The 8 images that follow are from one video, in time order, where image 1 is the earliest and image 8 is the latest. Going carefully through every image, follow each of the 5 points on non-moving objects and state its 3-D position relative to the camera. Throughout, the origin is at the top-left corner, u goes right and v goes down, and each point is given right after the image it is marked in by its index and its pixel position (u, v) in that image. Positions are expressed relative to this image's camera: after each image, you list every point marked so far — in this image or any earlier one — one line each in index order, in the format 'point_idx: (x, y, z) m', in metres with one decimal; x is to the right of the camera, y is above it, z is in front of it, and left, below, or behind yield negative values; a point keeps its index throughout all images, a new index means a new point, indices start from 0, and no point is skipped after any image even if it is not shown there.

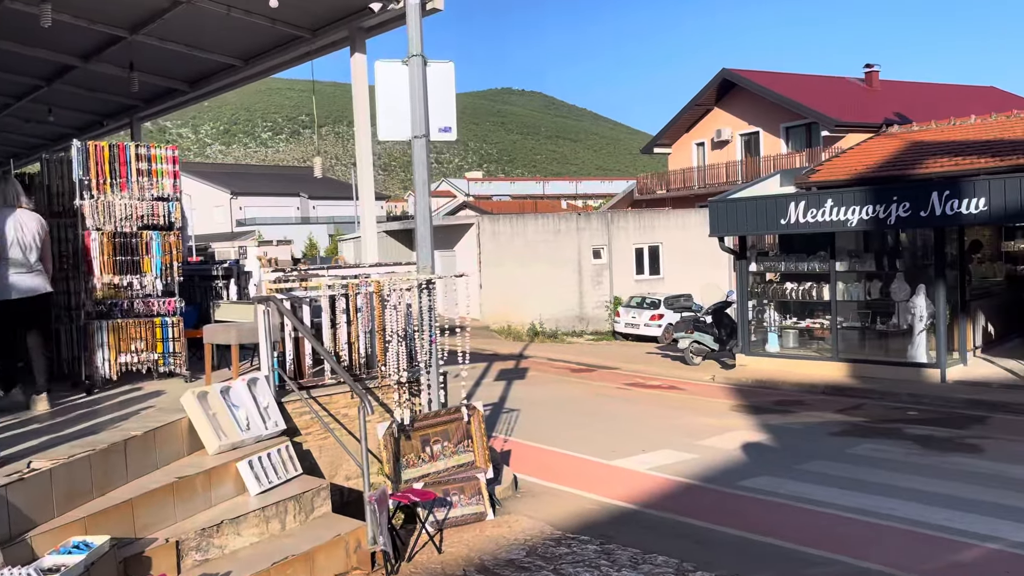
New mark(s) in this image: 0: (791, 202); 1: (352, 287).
0: (+4.7, +1.5, +13.7) m
1: (-1.5, 0.0, +7.6) m
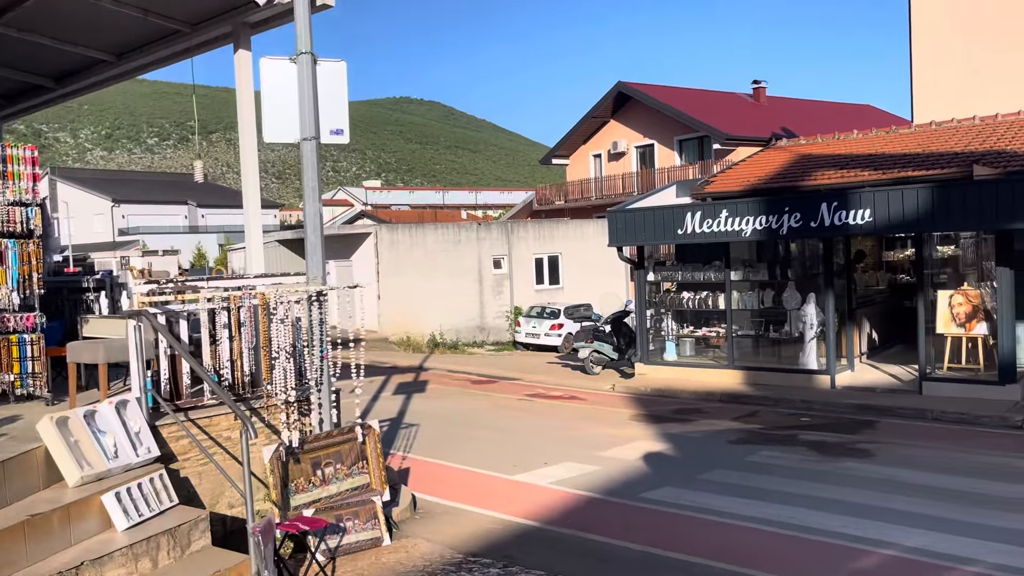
0: (+3.0, +1.3, +13.8) m
1: (-2.4, -0.1, +7.1) m
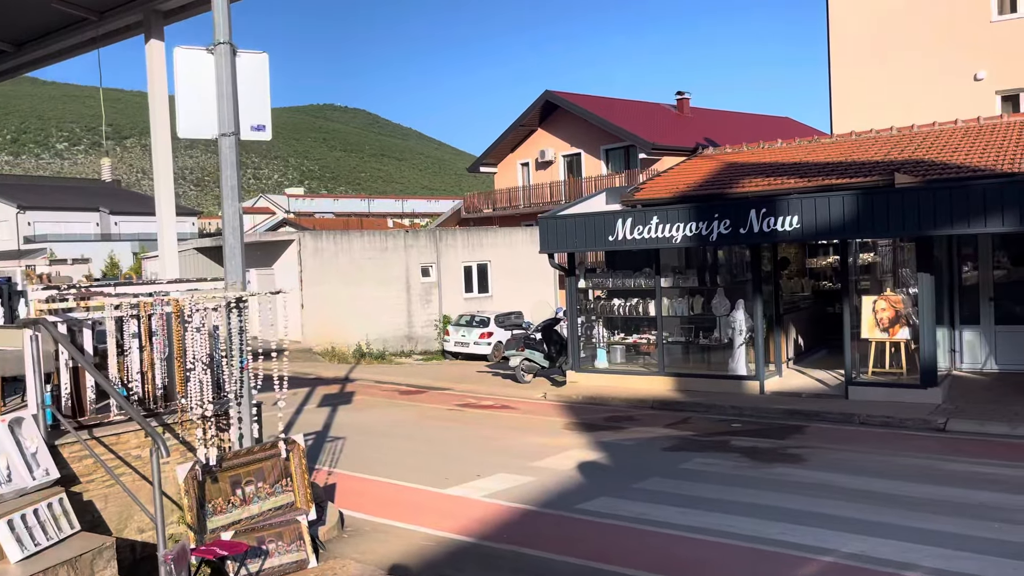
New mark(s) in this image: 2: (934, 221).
0: (+1.8, +1.2, +13.8) m
1: (-3.0, -0.1, +6.5) m
2: (+5.6, +0.9, +10.7) m
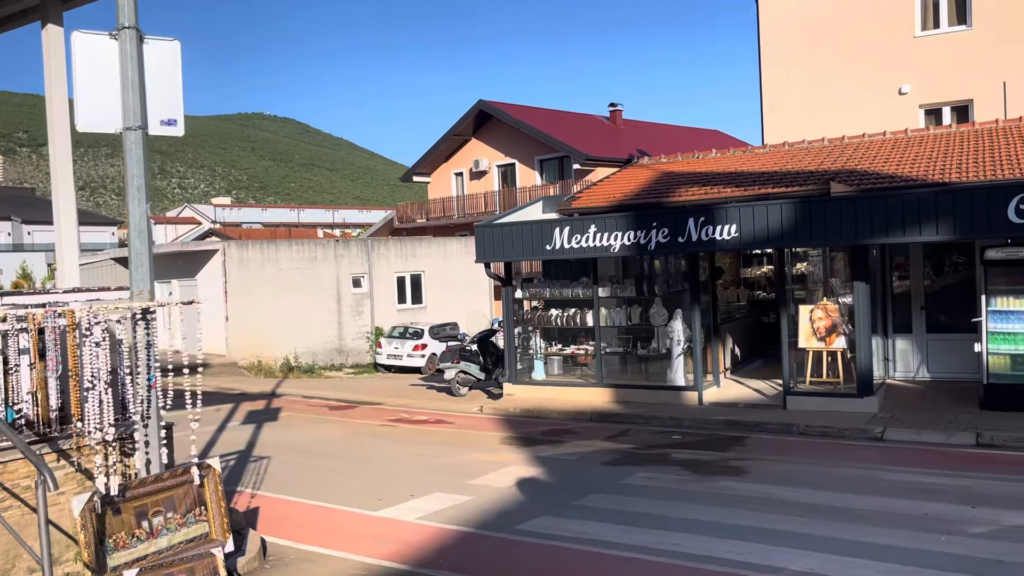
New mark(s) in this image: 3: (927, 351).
0: (+0.7, +1.0, +13.5) m
1: (-3.4, -0.2, +5.9) m
2: (+4.8, +0.8, +10.7) m
3: (+6.7, -1.0, +13.0) m
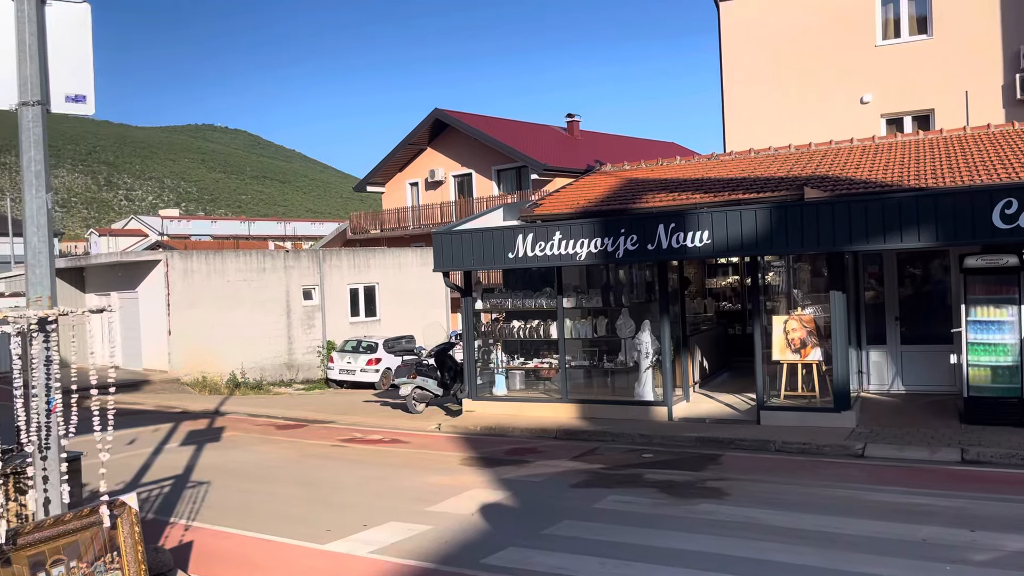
0: (+0.1, +0.9, +12.8) m
1: (-3.6, -0.2, +4.9) m
2: (+4.3, +0.7, +10.3) m
3: (+6.1, -1.2, +12.6) m
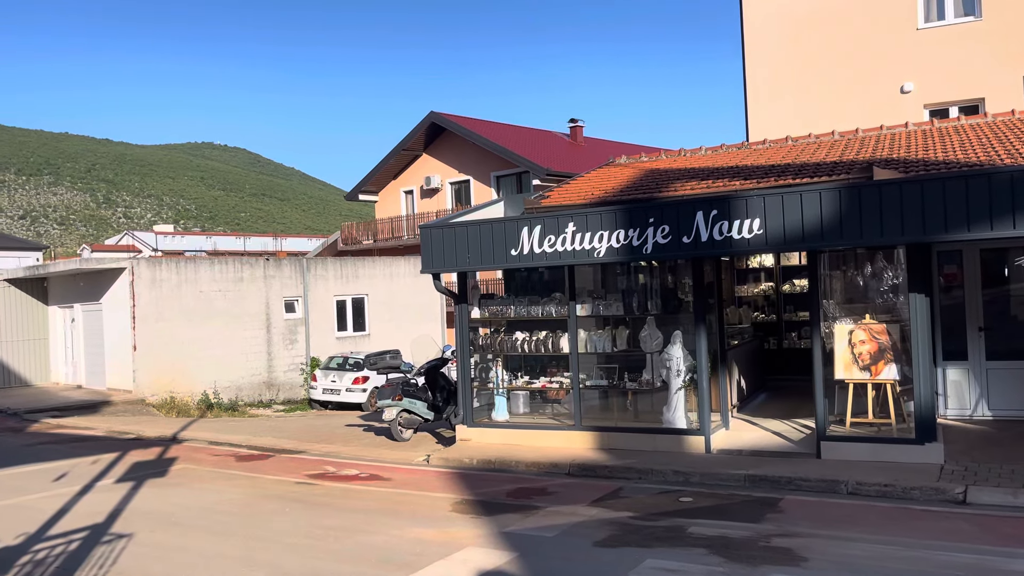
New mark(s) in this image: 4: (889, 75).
0: (+0.1, +0.8, +10.7) m
1: (-3.6, -0.1, +2.8) m
2: (+4.3, +0.7, +8.1) m
3: (+6.1, -1.2, +10.4) m
4: (+8.4, +4.7, +17.7) m
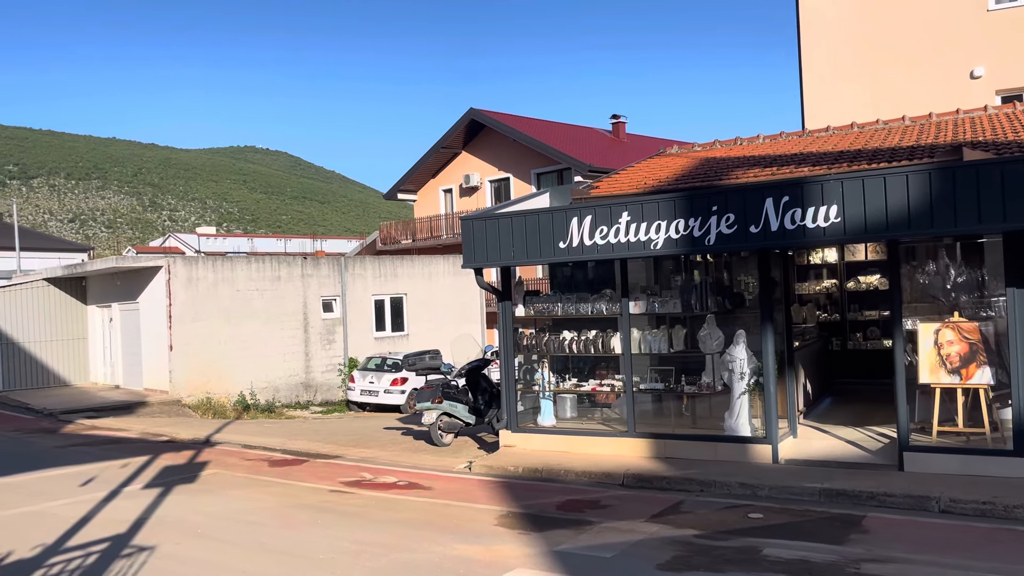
0: (+0.7, +0.9, +9.9) m
1: (-3.4, -0.1, +2.2) m
2: (+4.8, +0.7, +7.2) m
3: (+6.7, -1.2, +9.4) m
4: (+9.3, +4.8, +16.6) m
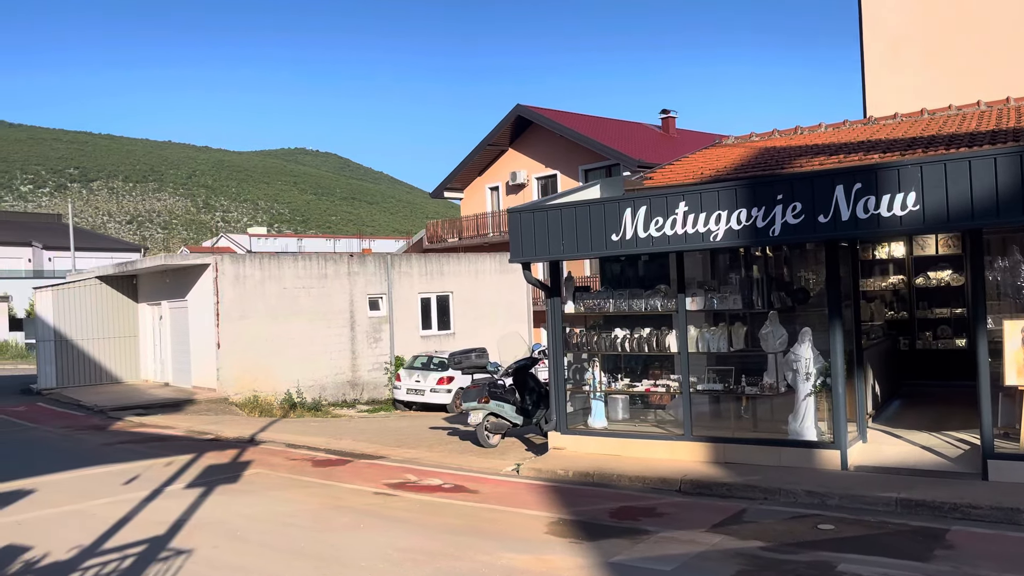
0: (+1.3, +0.9, +9.5) m
1: (-3.2, 0.0, +2.0) m
2: (+5.2, +0.8, +6.5) m
3: (+7.2, -1.1, +8.6) m
4: (+10.2, +4.8, +15.6) m
